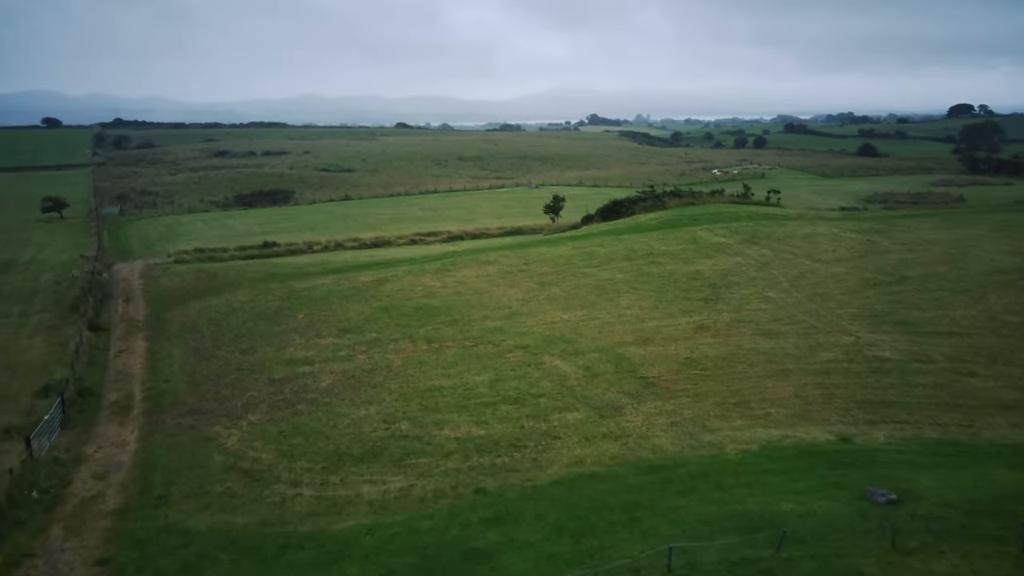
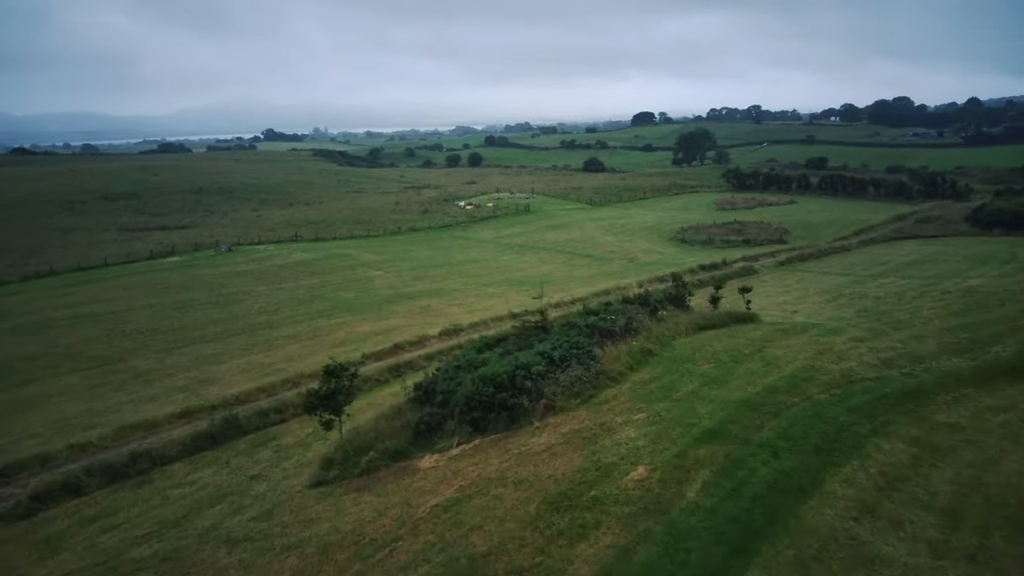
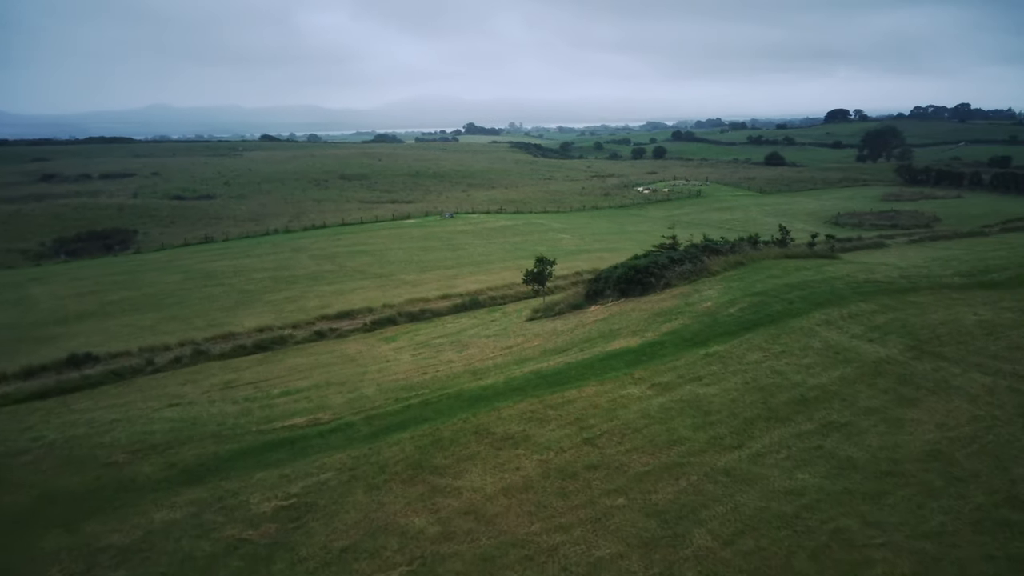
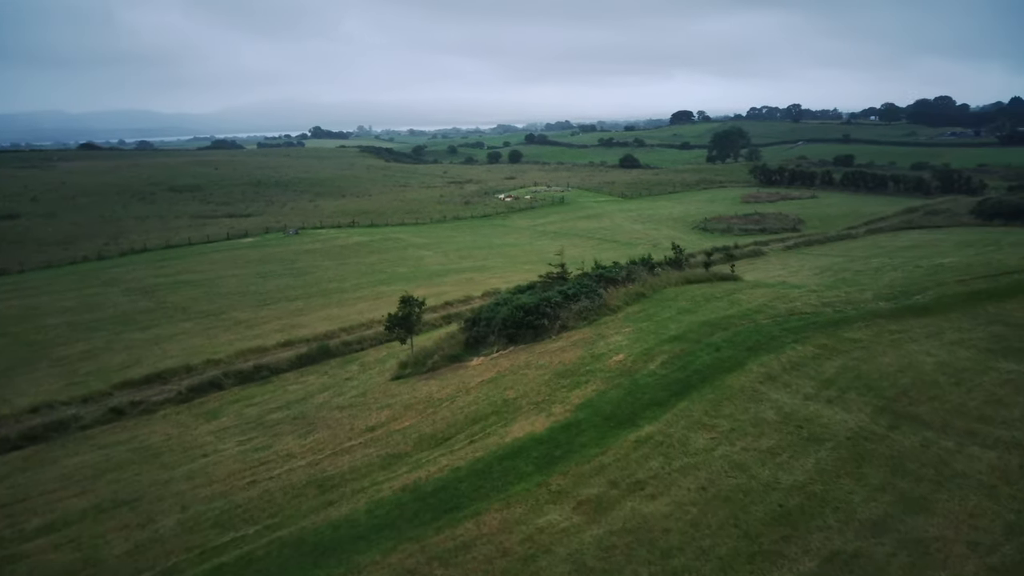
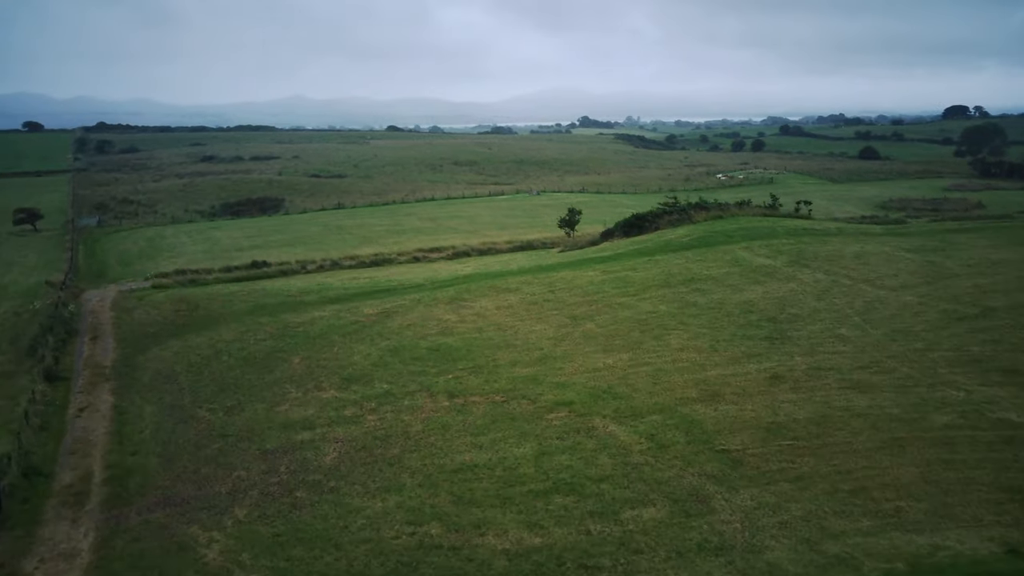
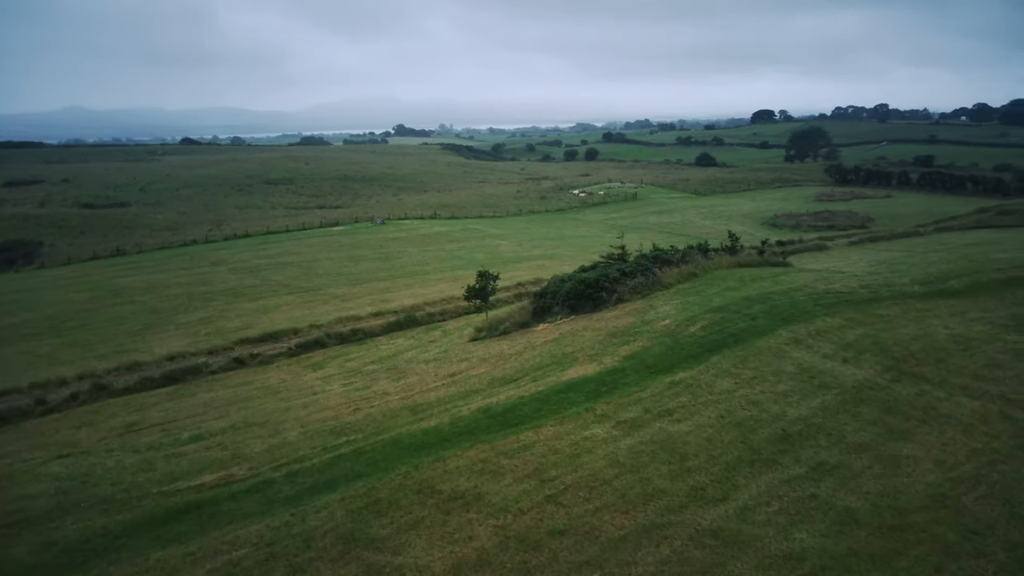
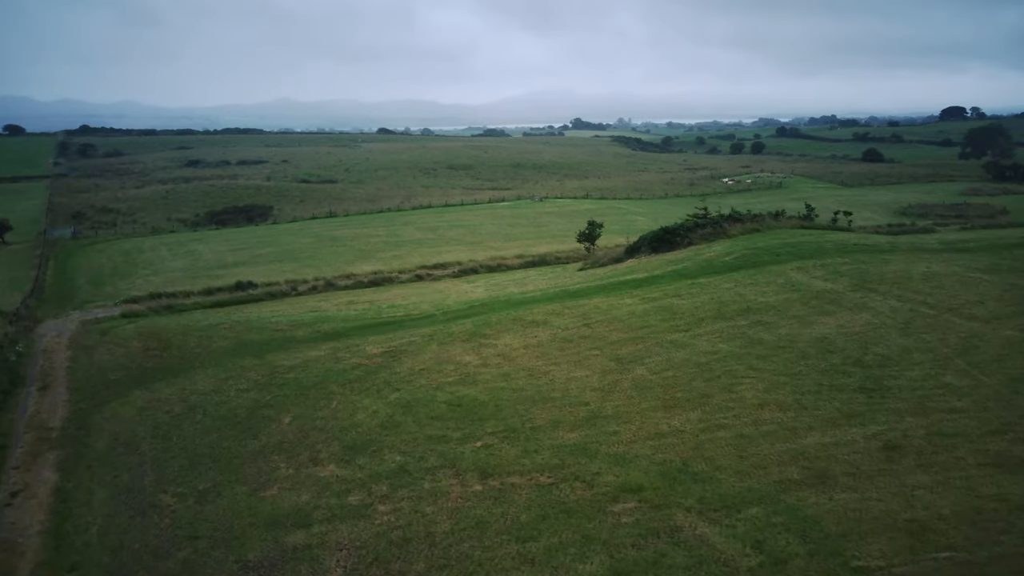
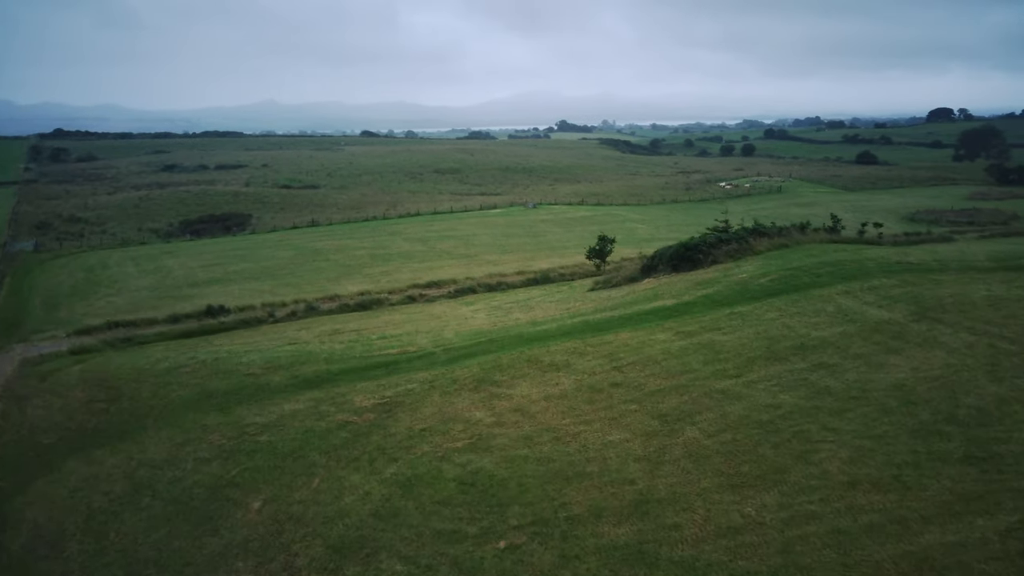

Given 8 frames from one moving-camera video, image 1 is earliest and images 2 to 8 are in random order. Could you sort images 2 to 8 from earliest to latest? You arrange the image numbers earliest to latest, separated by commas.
5, 7, 8, 3, 6, 4, 2
